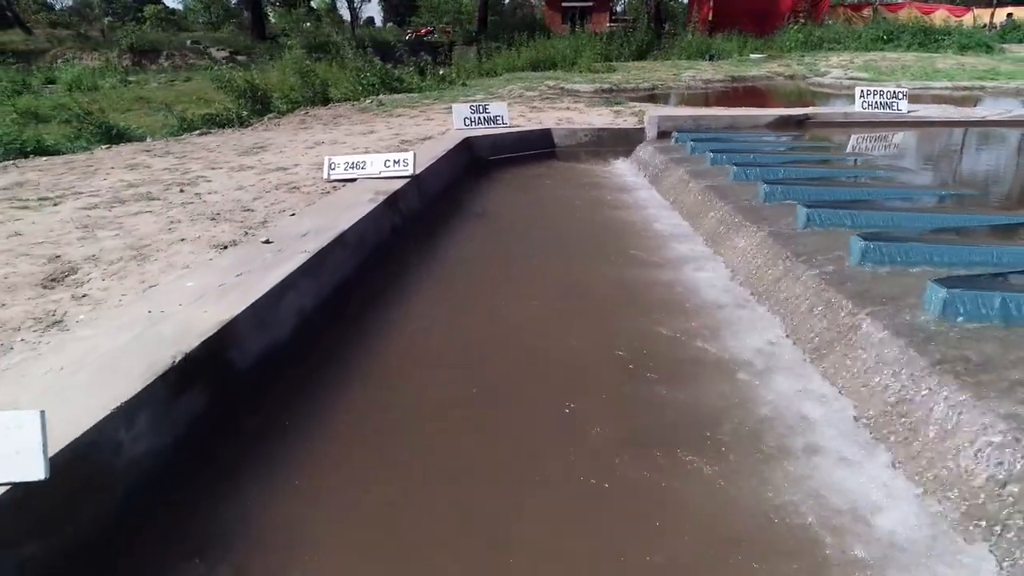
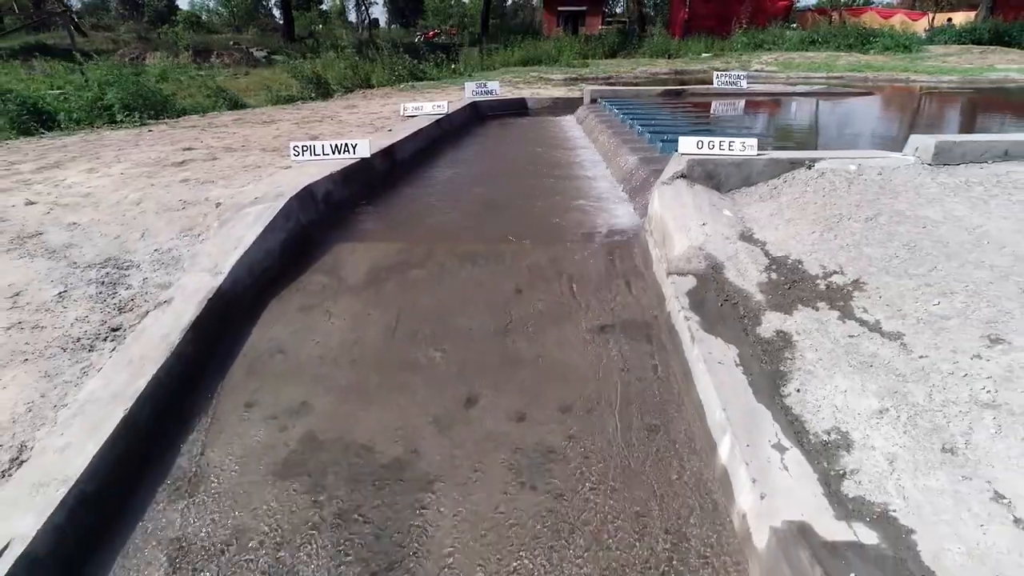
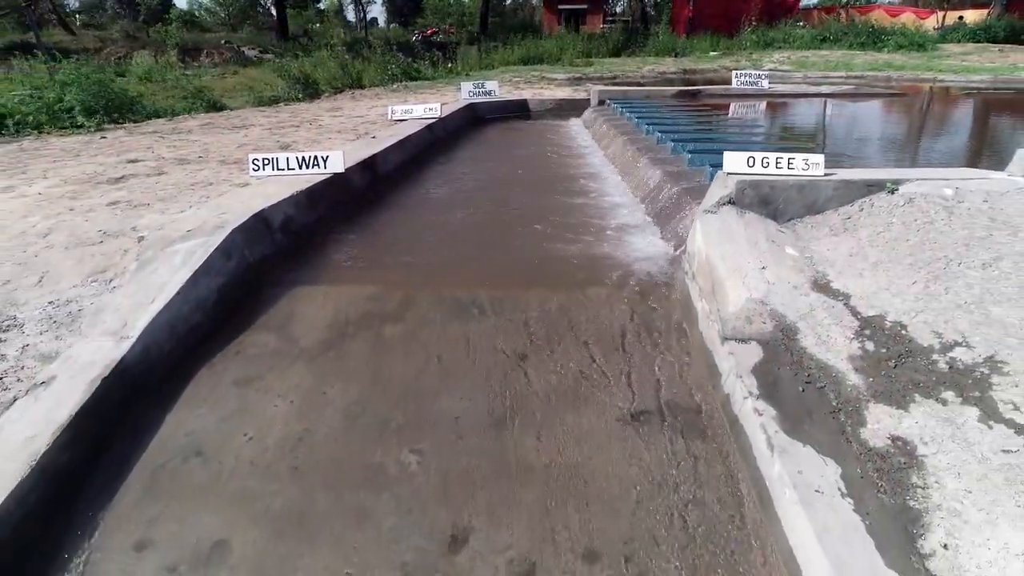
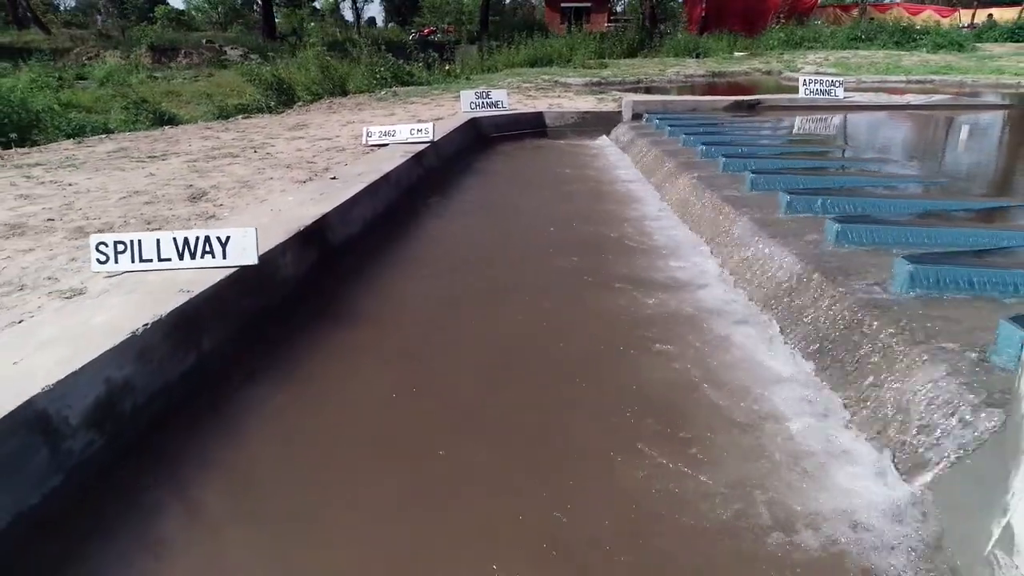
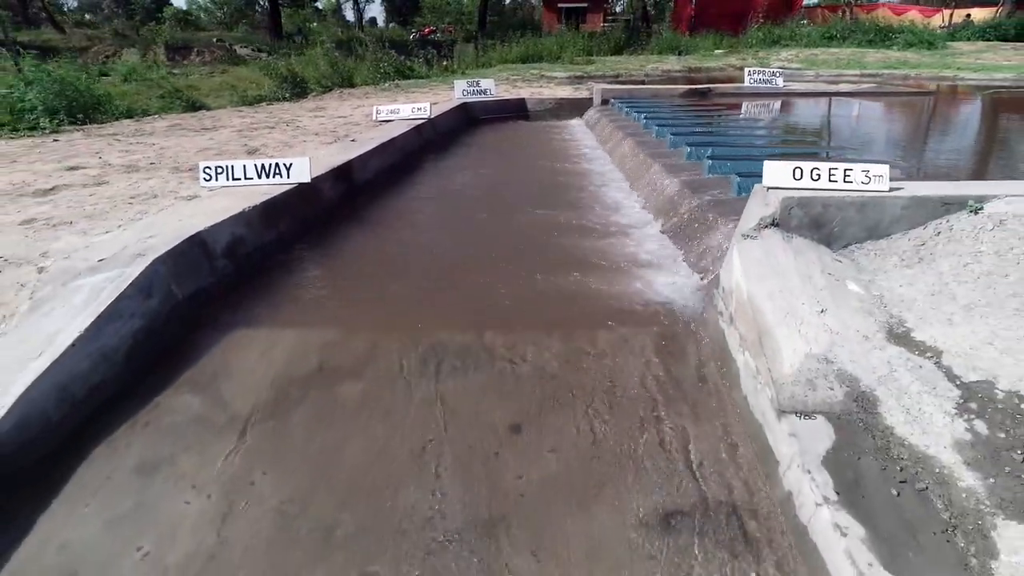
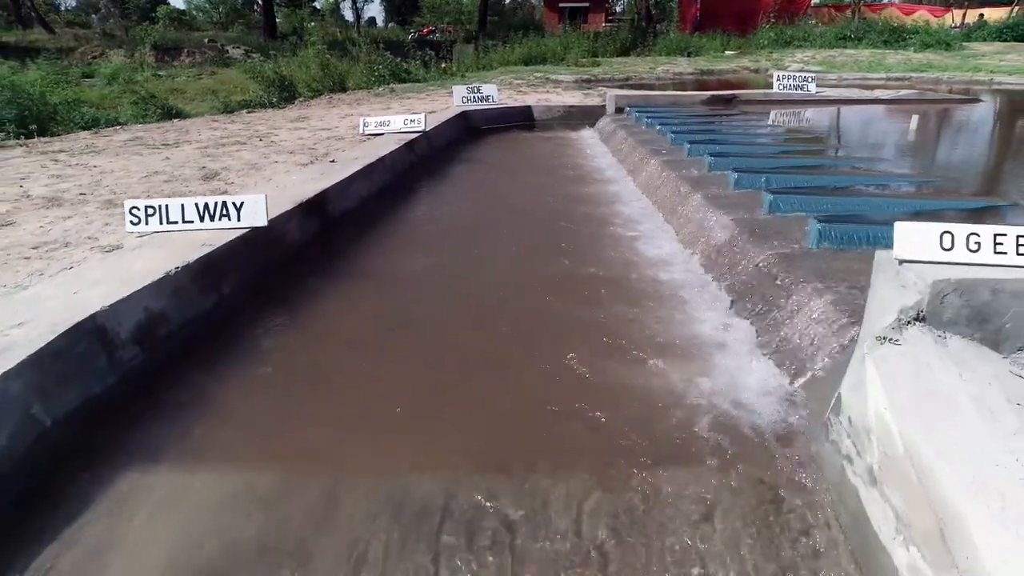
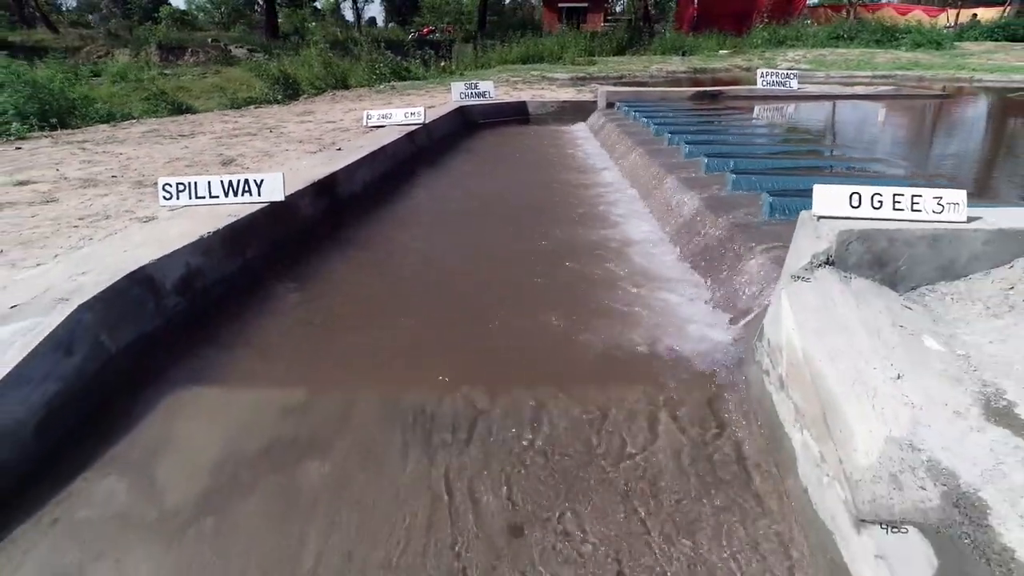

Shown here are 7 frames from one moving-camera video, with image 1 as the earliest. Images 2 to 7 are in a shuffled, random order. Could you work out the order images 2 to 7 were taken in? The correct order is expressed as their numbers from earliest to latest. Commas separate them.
4, 6, 7, 5, 3, 2
